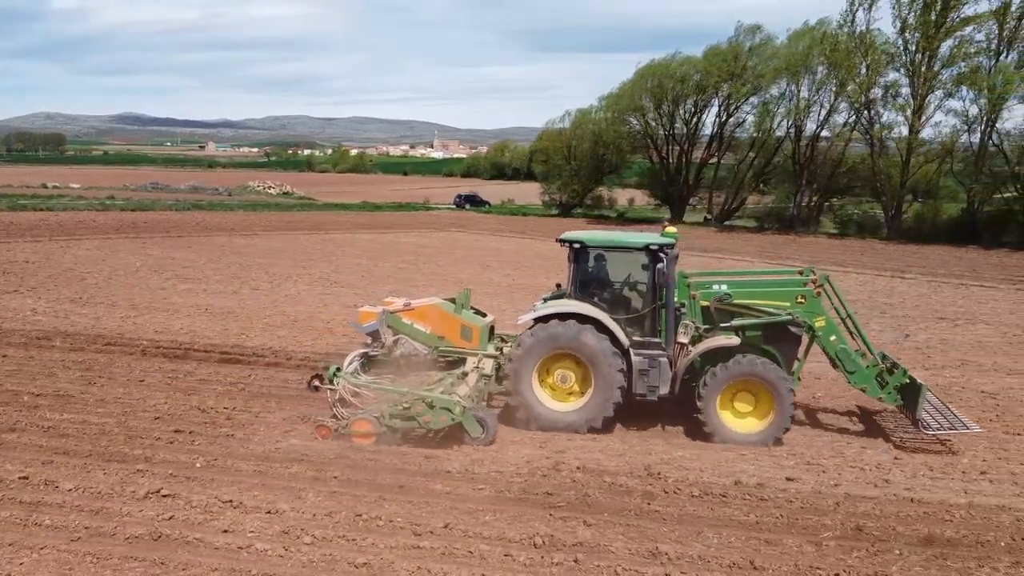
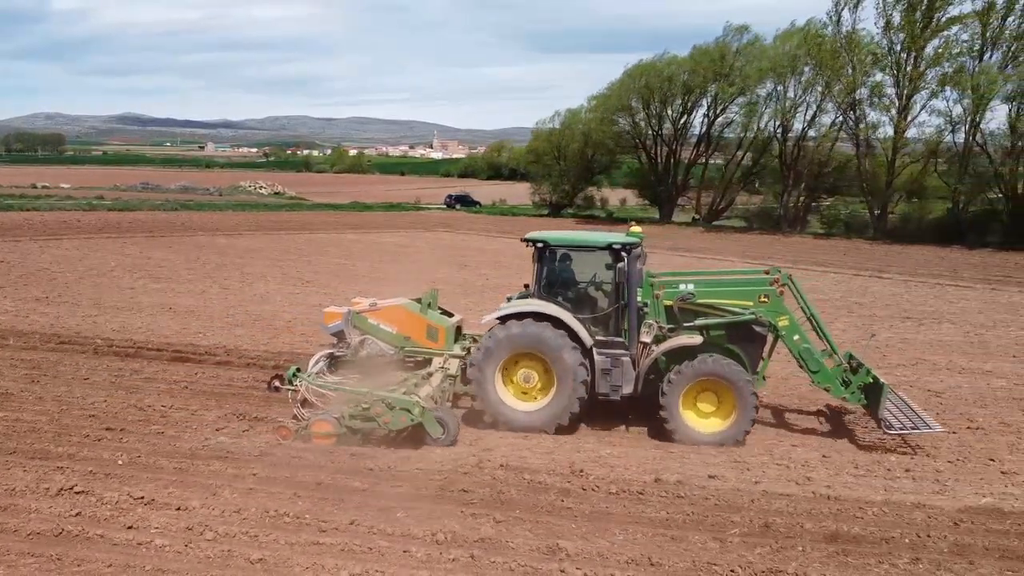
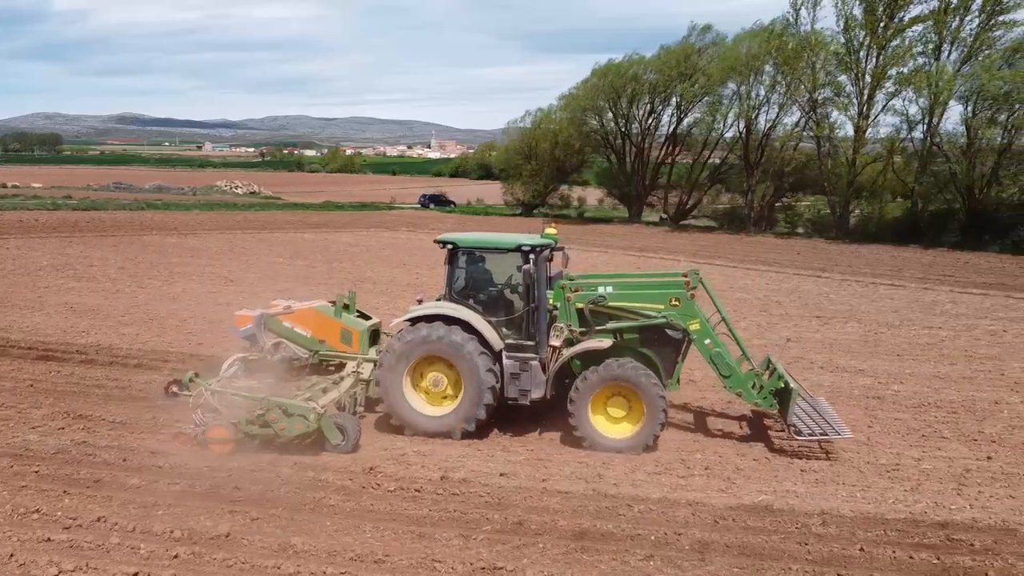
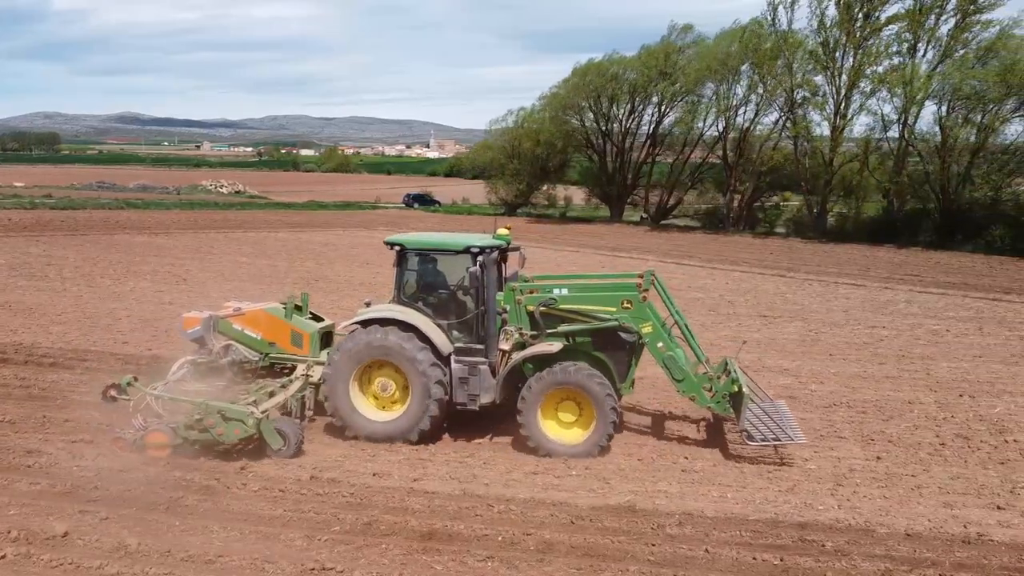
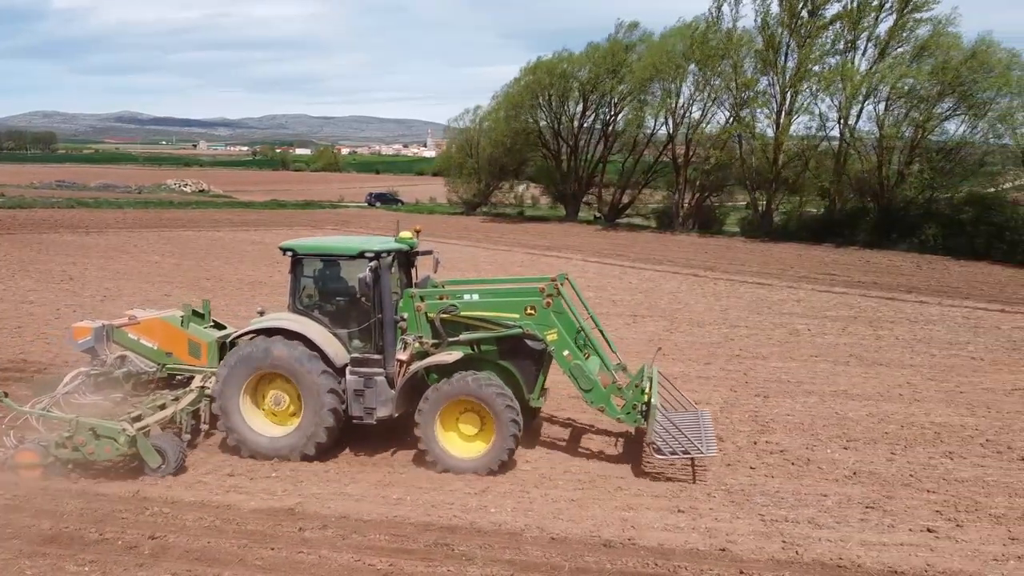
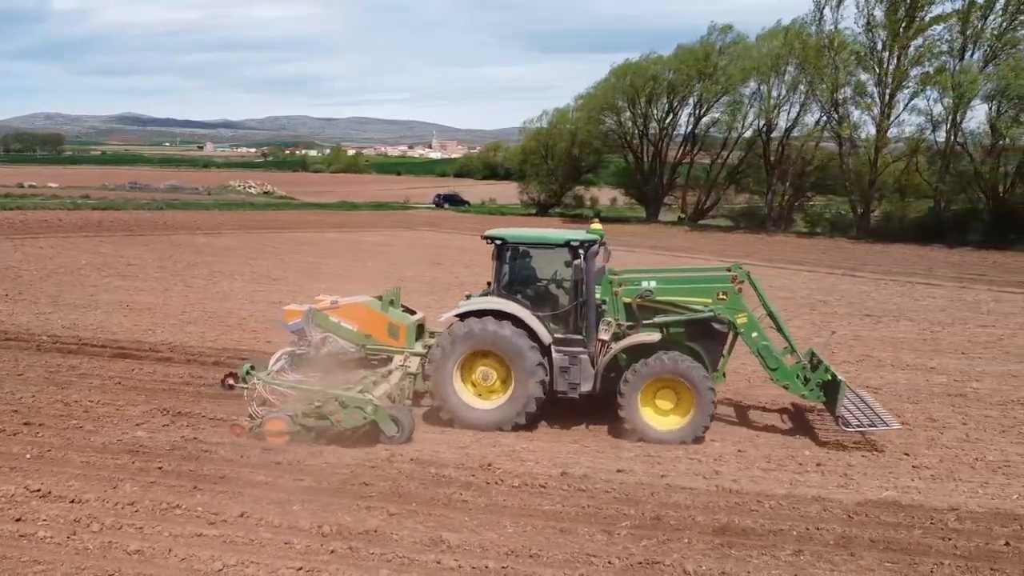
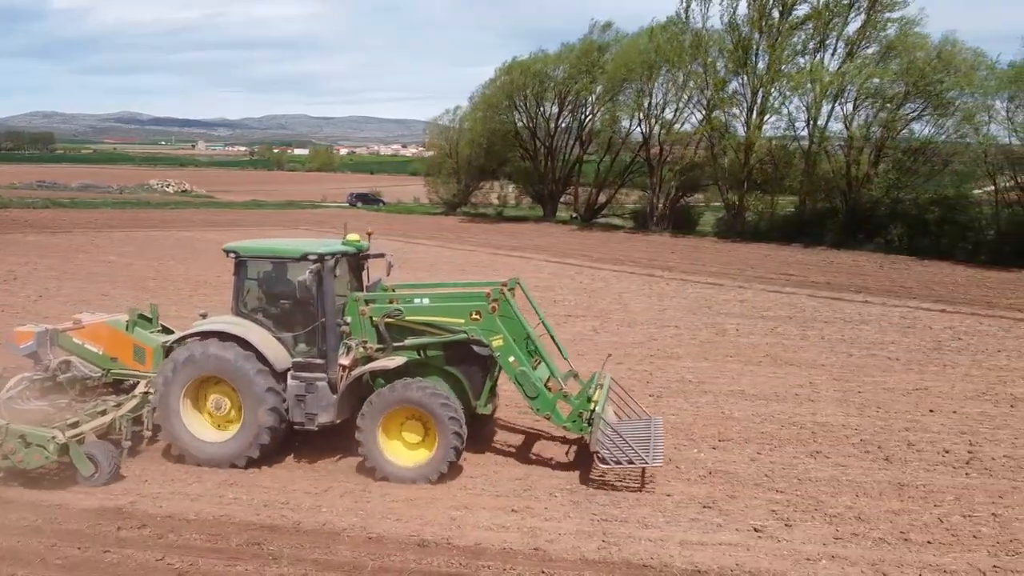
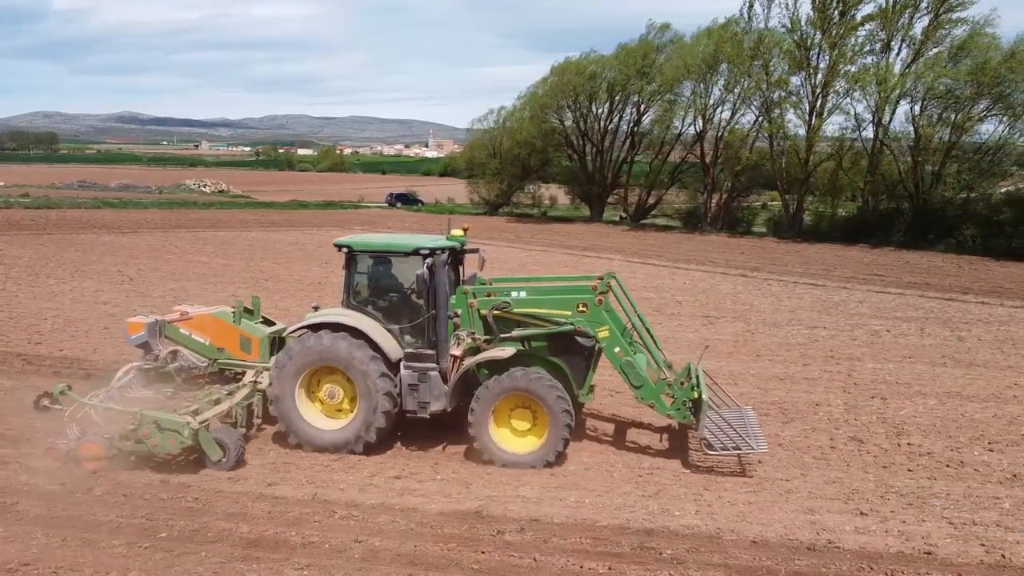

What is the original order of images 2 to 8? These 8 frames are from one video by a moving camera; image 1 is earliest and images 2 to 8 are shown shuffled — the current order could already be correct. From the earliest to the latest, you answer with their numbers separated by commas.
2, 6, 3, 4, 8, 5, 7
